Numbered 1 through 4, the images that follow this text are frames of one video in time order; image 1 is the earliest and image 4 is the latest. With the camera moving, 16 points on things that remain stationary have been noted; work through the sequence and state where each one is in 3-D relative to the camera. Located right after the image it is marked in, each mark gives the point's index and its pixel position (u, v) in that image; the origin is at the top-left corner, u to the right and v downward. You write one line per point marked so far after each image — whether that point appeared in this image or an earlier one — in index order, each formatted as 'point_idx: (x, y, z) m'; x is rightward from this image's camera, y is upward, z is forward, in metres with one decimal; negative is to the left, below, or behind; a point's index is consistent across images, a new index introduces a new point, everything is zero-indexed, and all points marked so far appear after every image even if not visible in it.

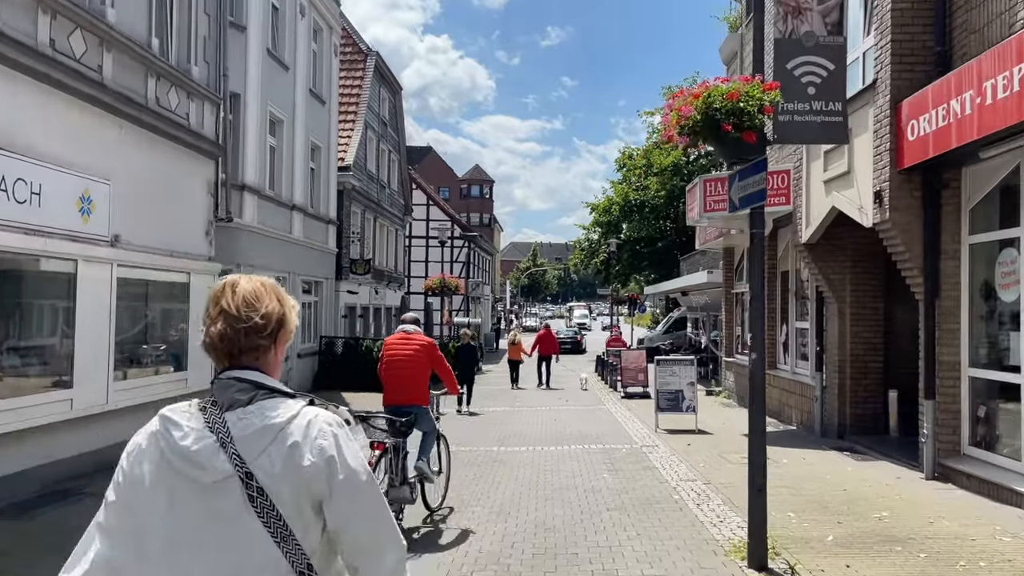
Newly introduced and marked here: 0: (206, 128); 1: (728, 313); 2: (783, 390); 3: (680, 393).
0: (-4.1, +2.2, +11.2) m
1: (+4.8, -0.5, +18.5) m
2: (+4.5, -1.7, +13.9) m
3: (+2.6, -1.6, +12.7) m
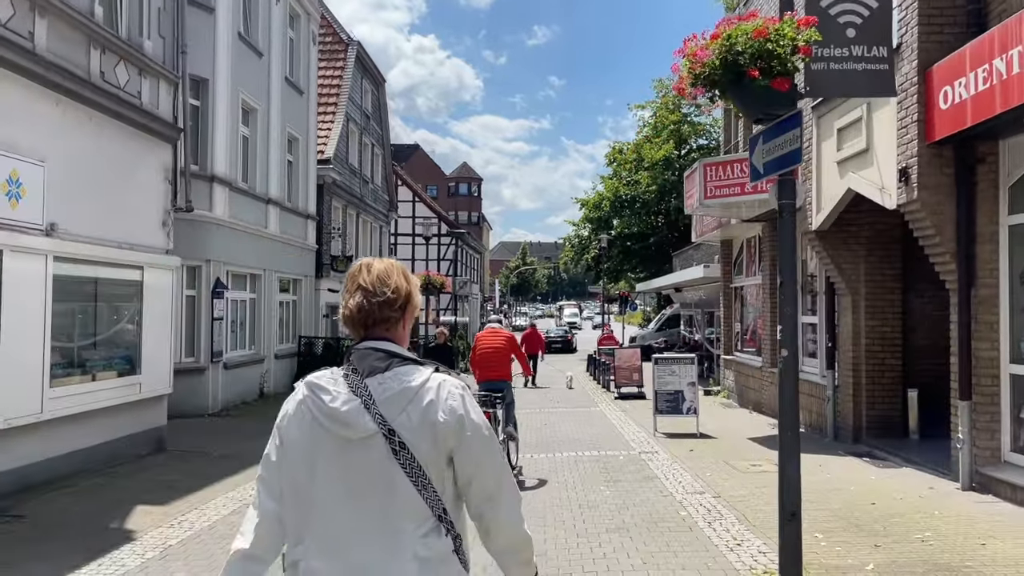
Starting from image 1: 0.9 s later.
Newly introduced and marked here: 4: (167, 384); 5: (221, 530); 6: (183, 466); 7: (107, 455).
0: (-4.3, +2.2, +10.2) m
1: (+4.6, -0.4, +17.6) m
2: (+4.3, -1.6, +13.0) m
3: (+2.4, -1.5, +11.8) m
4: (-4.3, -1.2, +10.4) m
5: (-2.3, -1.9, +6.6) m
6: (-3.8, -2.1, +9.6) m
7: (-4.5, -1.9, +9.2) m
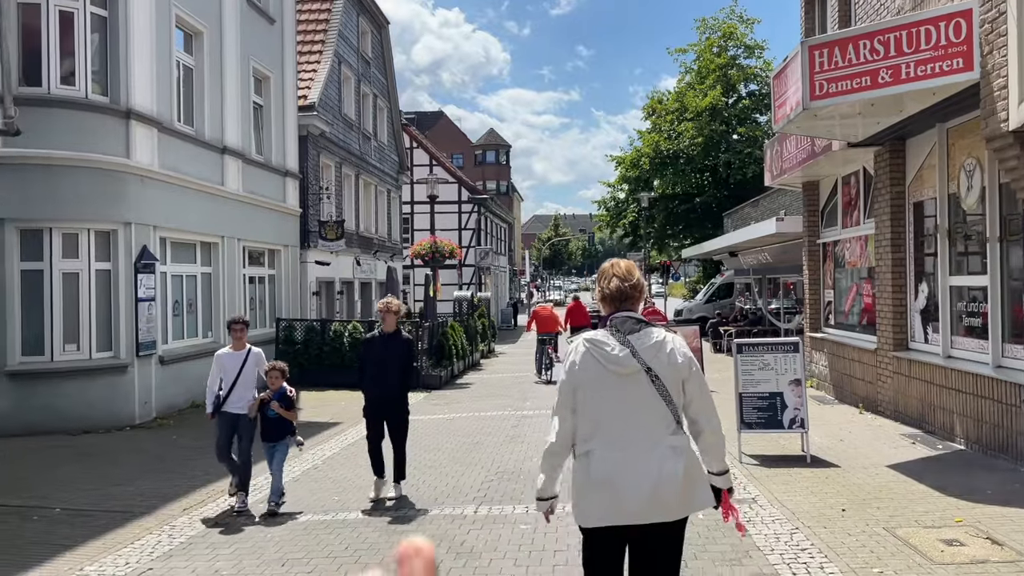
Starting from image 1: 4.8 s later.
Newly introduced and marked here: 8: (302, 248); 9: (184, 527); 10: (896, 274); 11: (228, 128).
0: (-4.4, +2.5, +6.4) m
1: (+4.9, +0.3, +13.5) m
2: (+4.5, -1.0, +8.9) m
3: (+2.5, -1.0, +7.8) m
4: (-4.3, -0.9, +6.6) m
5: (-2.4, -1.7, +2.9) m
6: (-3.8, -1.8, +5.9) m
7: (-4.5, -1.6, +5.5) m
8: (-4.8, +0.9, +19.2) m
9: (-2.5, -1.8, +6.3) m
10: (+4.6, +0.2, +10.0) m
11: (-5.1, +2.9, +15.0) m
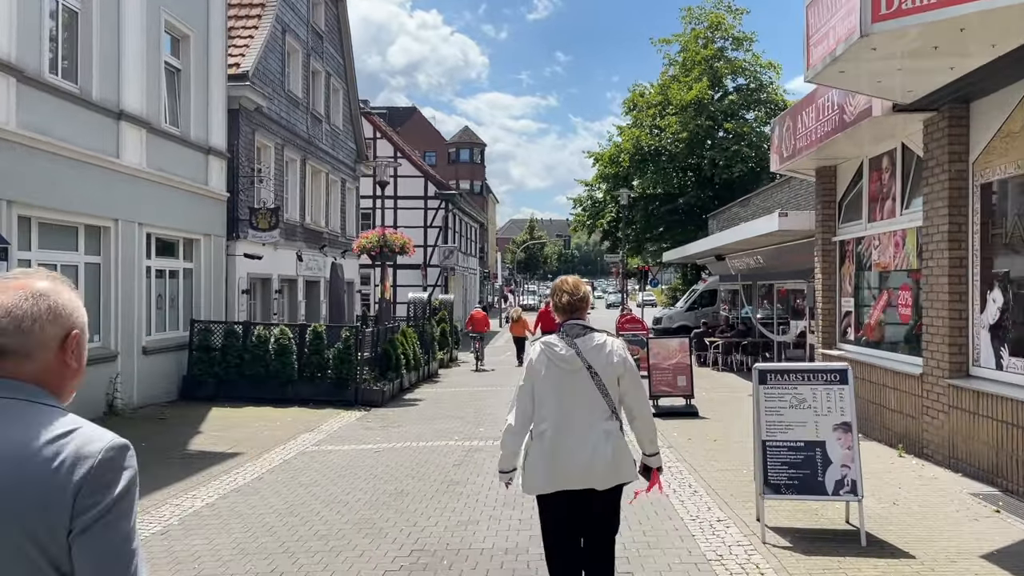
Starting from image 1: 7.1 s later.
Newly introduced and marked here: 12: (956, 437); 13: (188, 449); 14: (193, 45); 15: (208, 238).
0: (-4.7, +2.6, +3.9) m
1: (+4.2, +0.2, +11.2) m
2: (+3.9, -1.1, +6.6) m
3: (+2.0, -1.1, +5.5) m
4: (-4.7, -0.8, +4.1) m
5: (-2.8, -1.6, +0.3) m
6: (-4.2, -1.7, +3.4) m
7: (-4.9, -1.5, +2.9) m
8: (-5.6, +1.0, +16.6) m
9: (-2.9, -1.7, +3.7) m
10: (+4.1, +0.1, +7.7) m
11: (-5.7, +3.0, +12.4) m
12: (+4.0, -1.3, +7.3) m
13: (-3.9, -1.9, +9.8) m
14: (-5.6, +4.3, +14.8) m
15: (-5.6, +0.9, +15.4) m
